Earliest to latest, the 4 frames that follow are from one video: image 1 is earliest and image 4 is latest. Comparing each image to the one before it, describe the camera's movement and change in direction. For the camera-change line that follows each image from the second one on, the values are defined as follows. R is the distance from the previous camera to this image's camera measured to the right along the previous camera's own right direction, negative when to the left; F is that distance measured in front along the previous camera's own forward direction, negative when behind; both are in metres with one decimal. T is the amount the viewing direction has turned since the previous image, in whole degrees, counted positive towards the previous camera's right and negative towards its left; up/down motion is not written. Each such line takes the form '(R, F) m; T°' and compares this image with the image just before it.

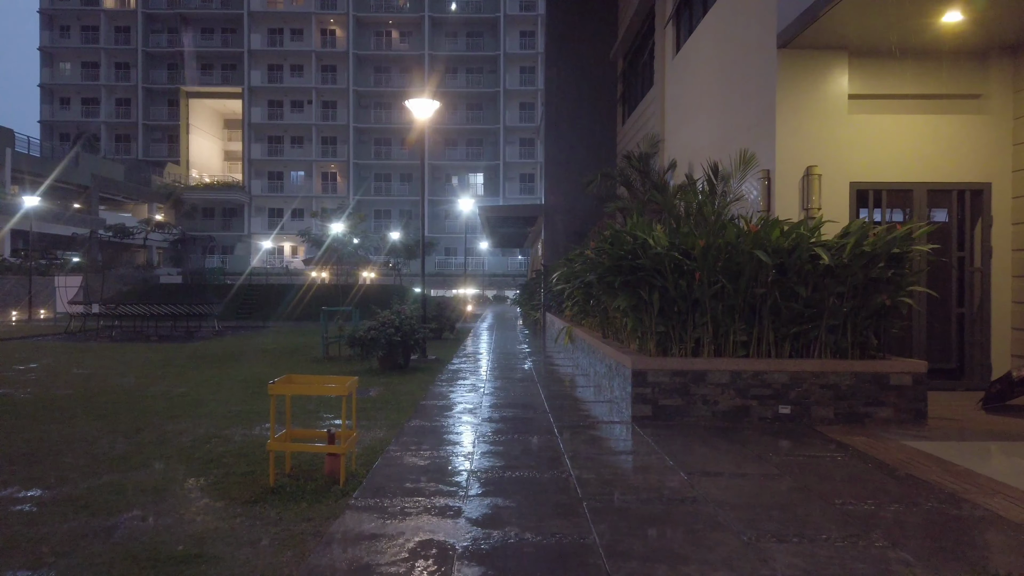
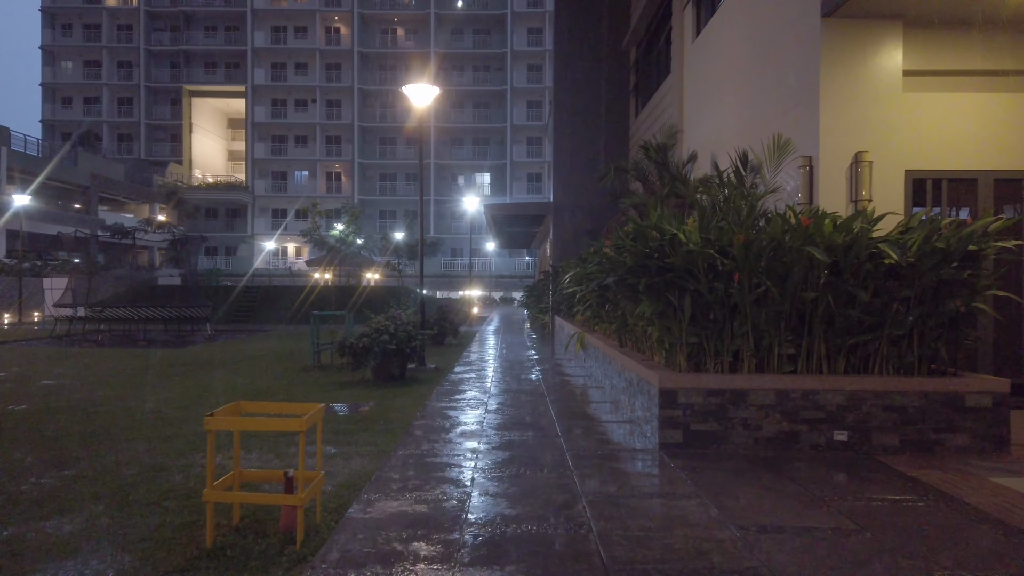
(0.0, +1.2) m; -1°
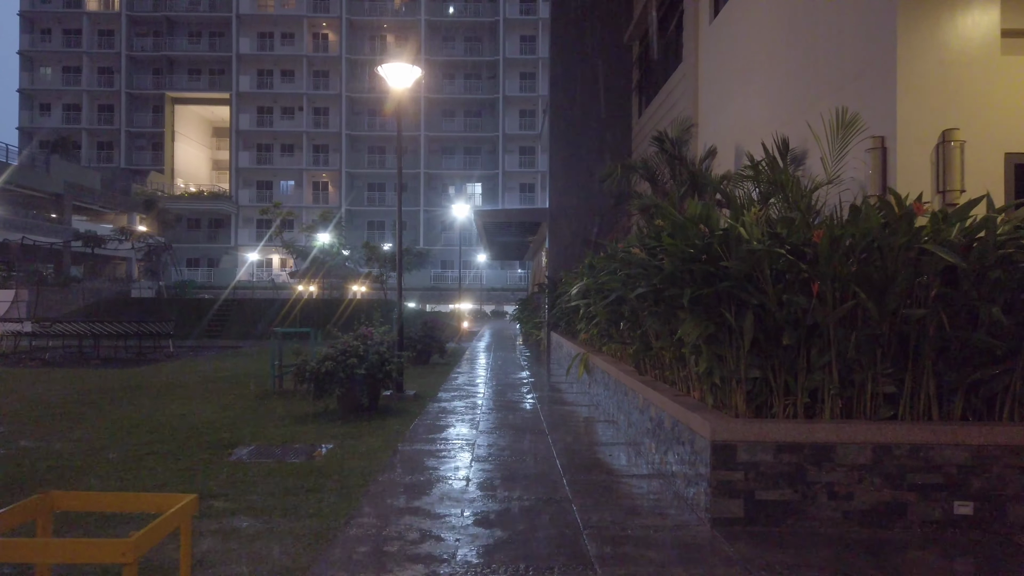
(0.0, +1.9) m; +1°
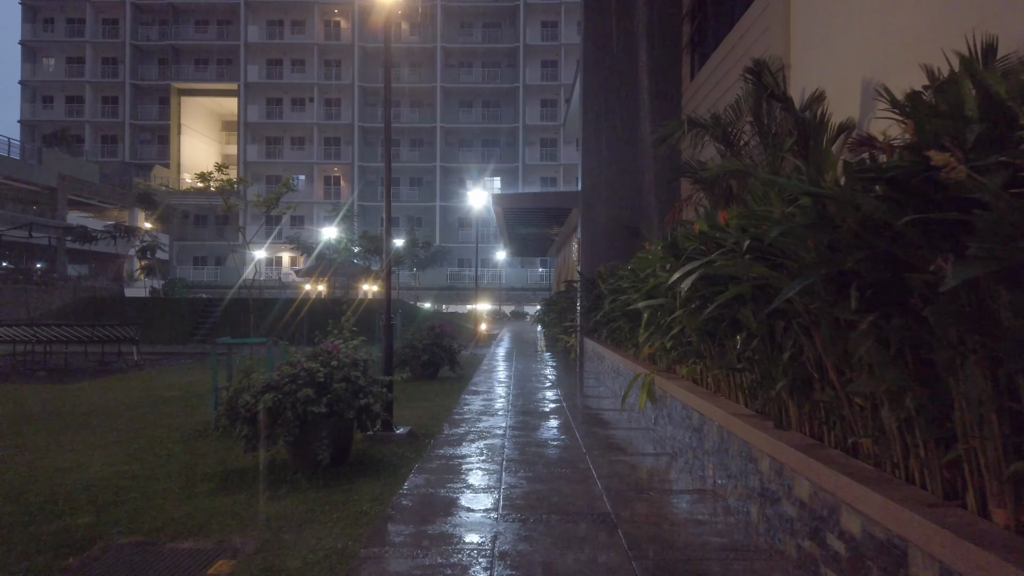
(-0.2, +3.4) m; -1°
